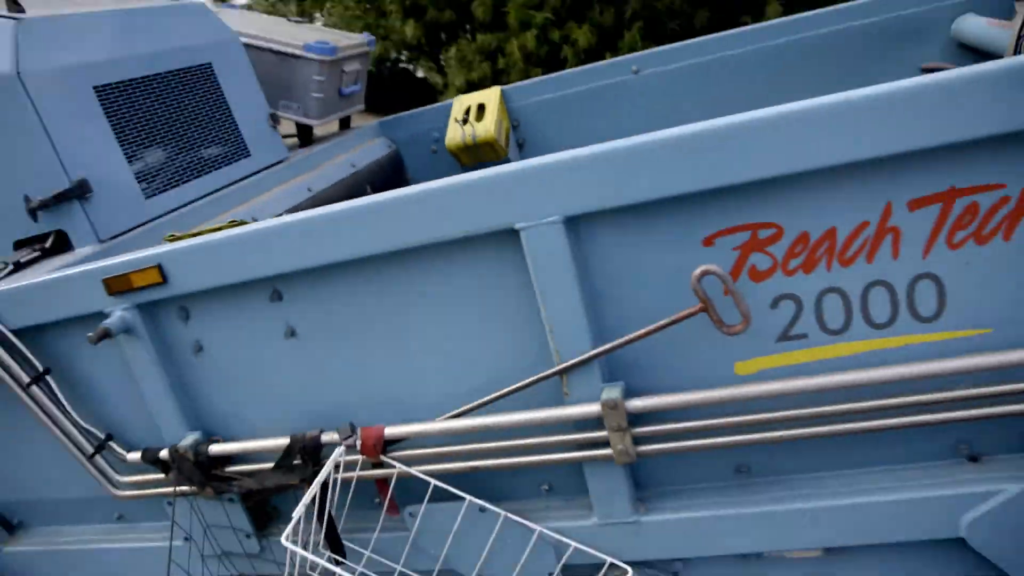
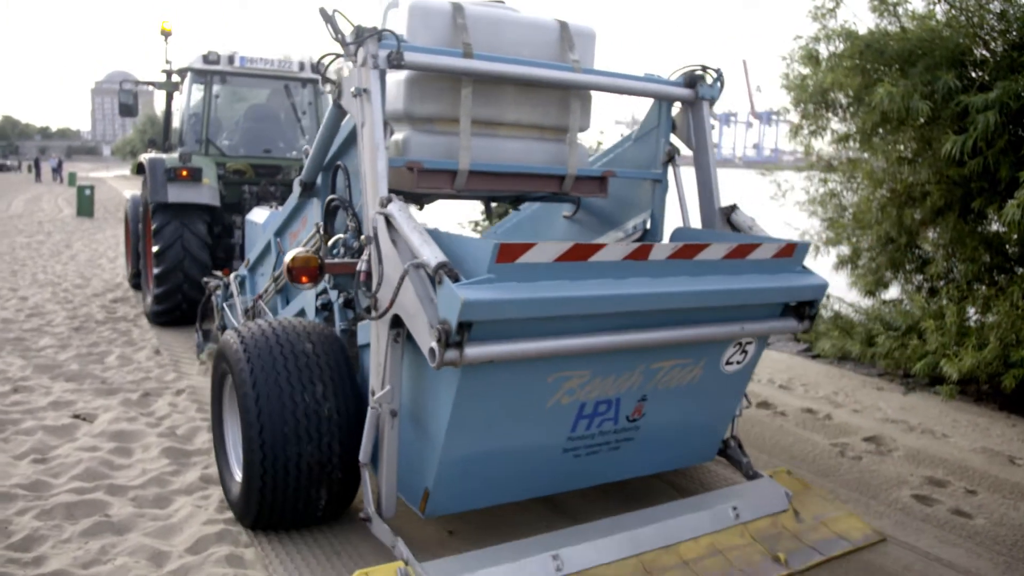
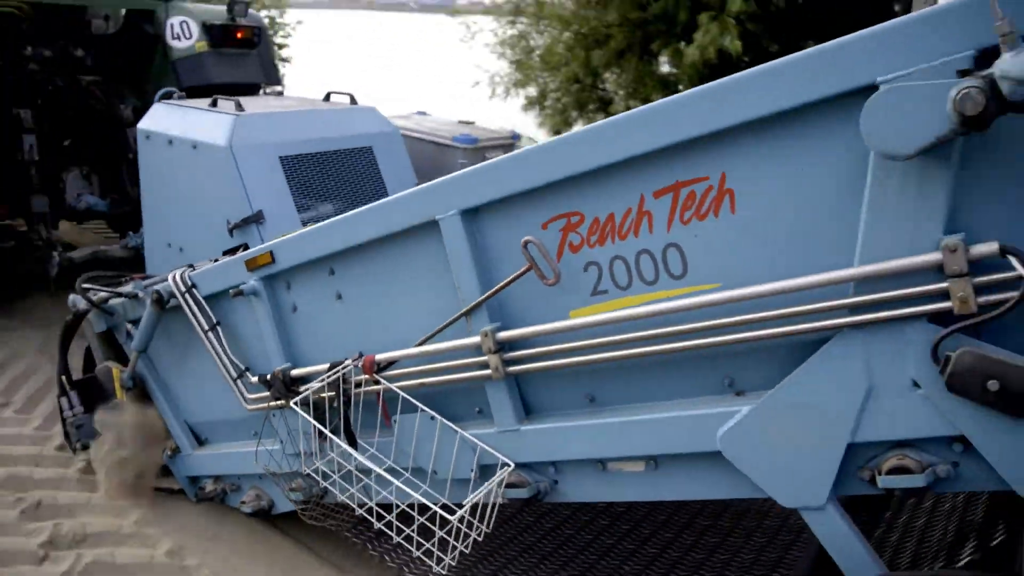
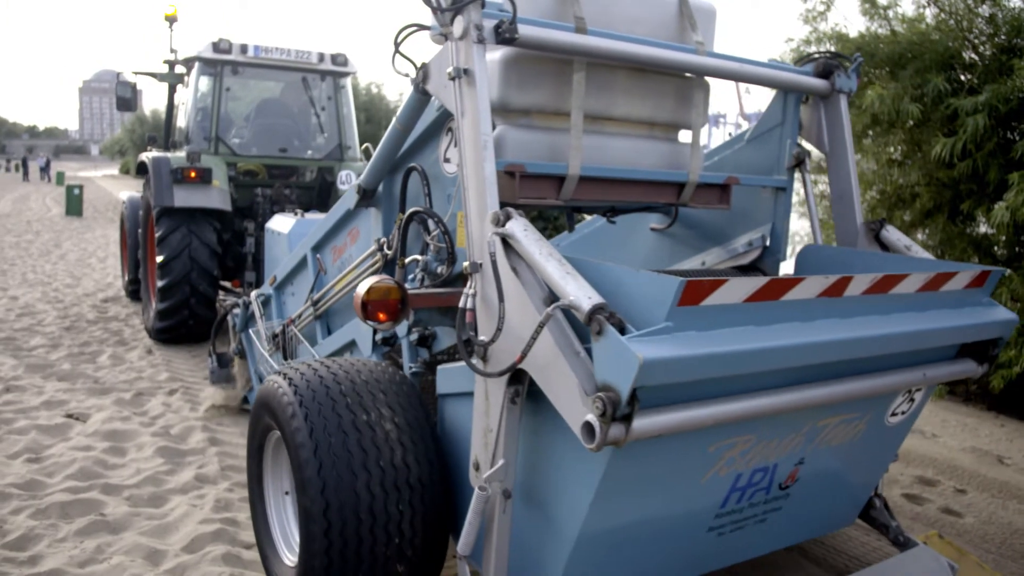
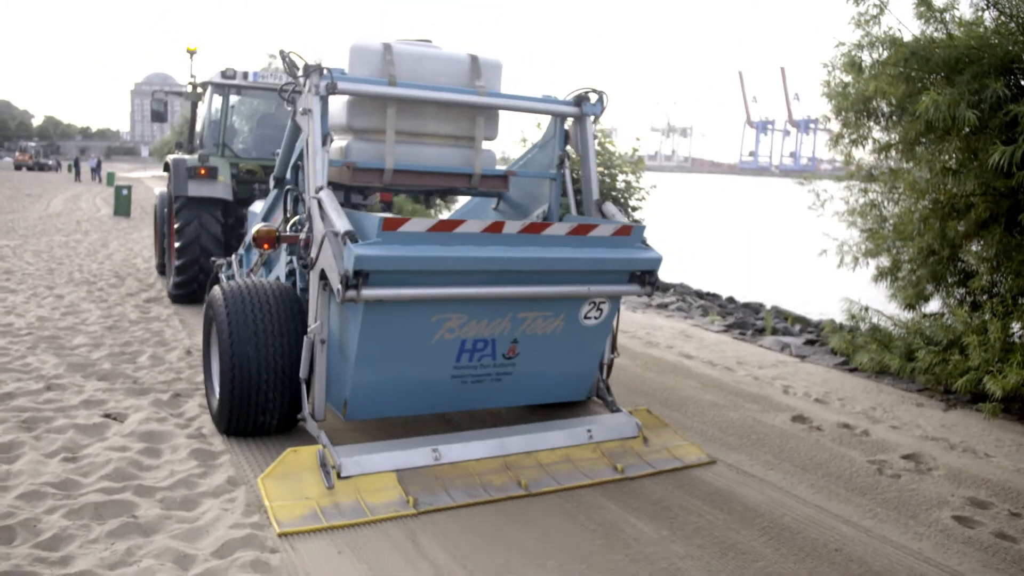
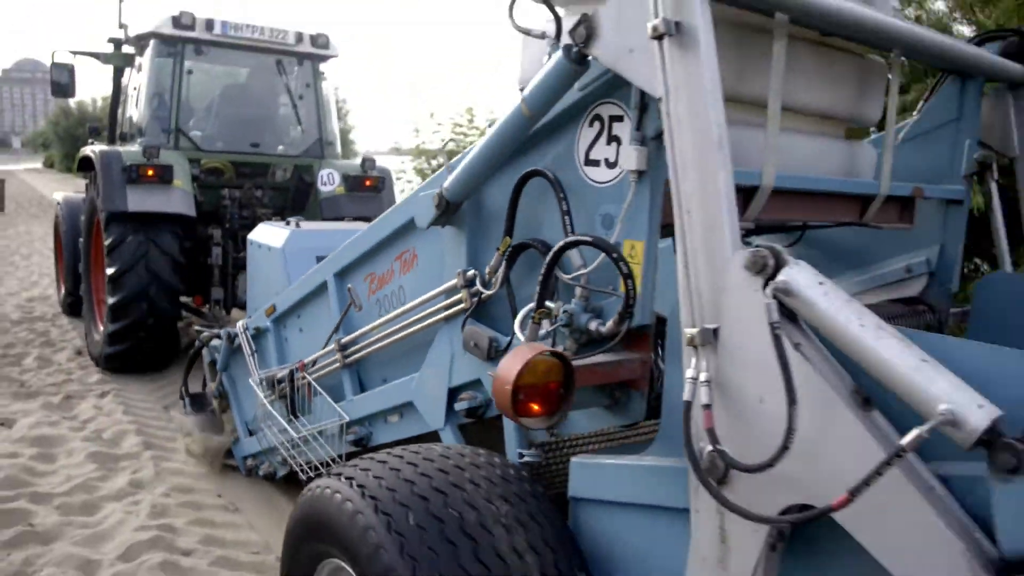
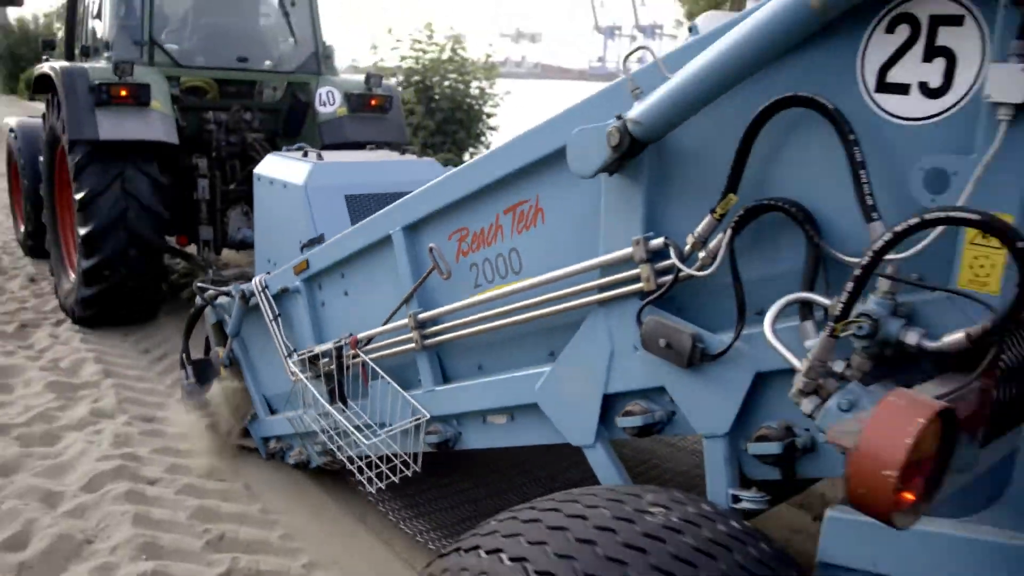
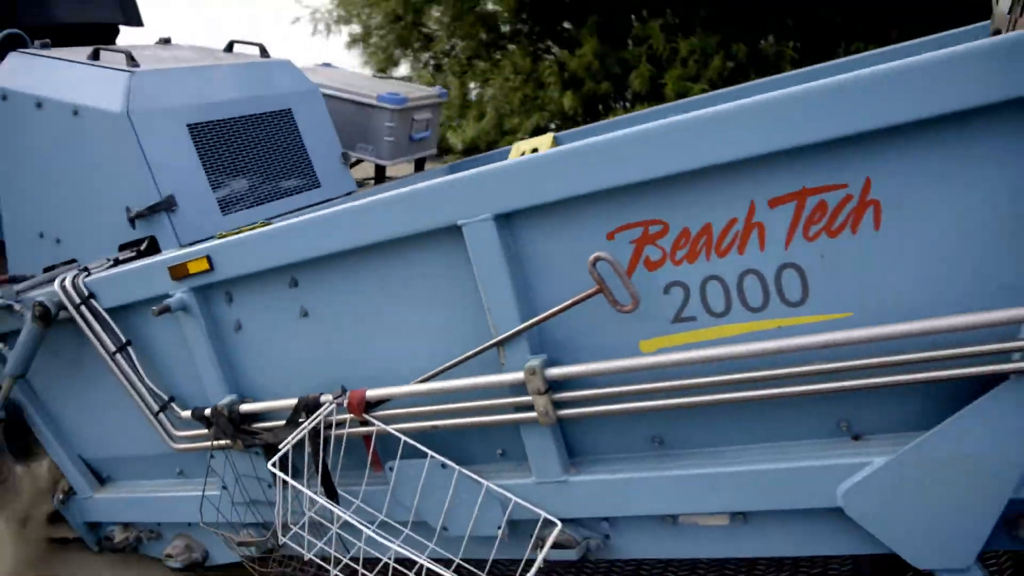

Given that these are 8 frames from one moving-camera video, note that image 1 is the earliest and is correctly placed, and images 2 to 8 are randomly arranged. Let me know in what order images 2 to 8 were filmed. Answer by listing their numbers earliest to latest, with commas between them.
8, 3, 7, 6, 4, 2, 5
